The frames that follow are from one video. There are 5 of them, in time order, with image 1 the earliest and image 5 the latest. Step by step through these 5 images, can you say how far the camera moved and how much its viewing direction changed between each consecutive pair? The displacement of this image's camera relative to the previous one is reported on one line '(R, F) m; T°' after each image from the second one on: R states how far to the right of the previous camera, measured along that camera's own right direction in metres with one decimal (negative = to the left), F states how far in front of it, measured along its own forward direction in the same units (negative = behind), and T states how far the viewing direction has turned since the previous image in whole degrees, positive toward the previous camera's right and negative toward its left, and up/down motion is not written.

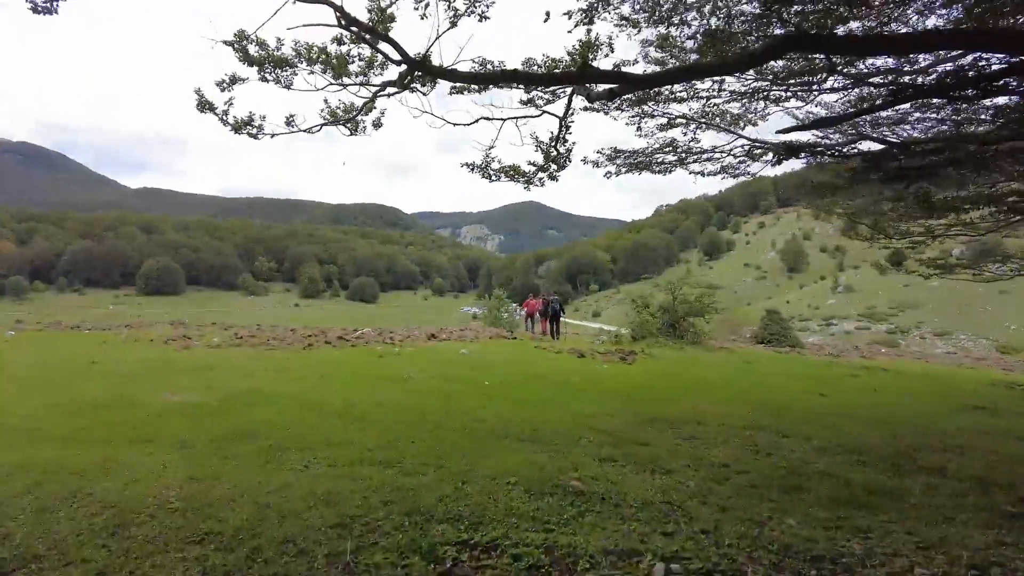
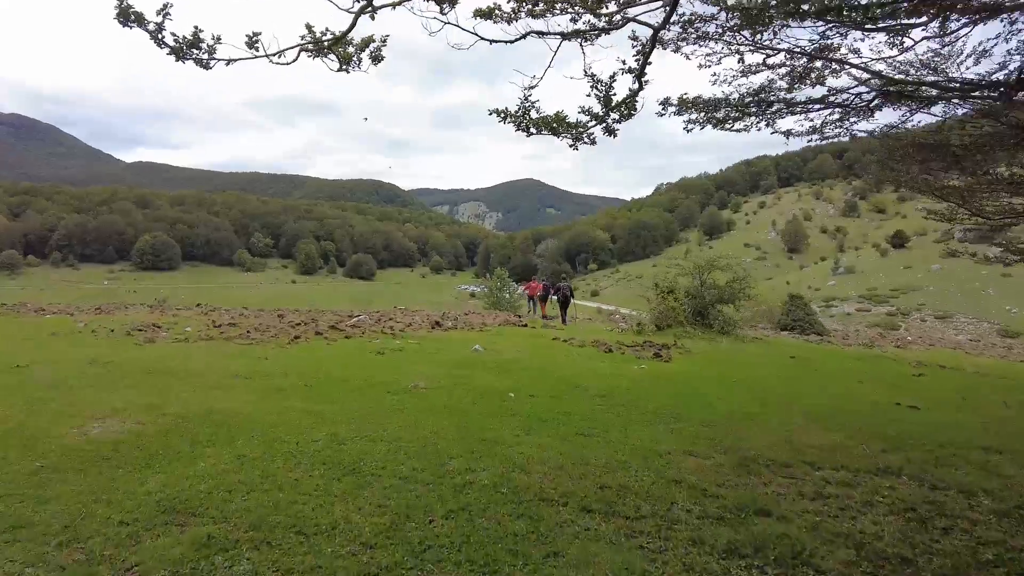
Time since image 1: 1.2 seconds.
(-0.7, +3.0) m; 0°
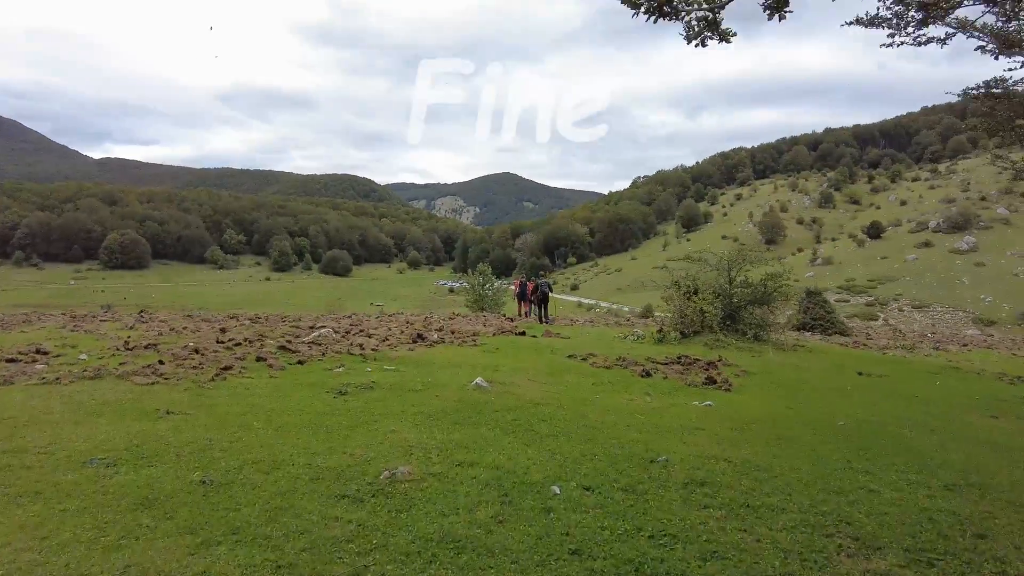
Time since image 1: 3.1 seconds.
(-0.7, +4.8) m; +2°
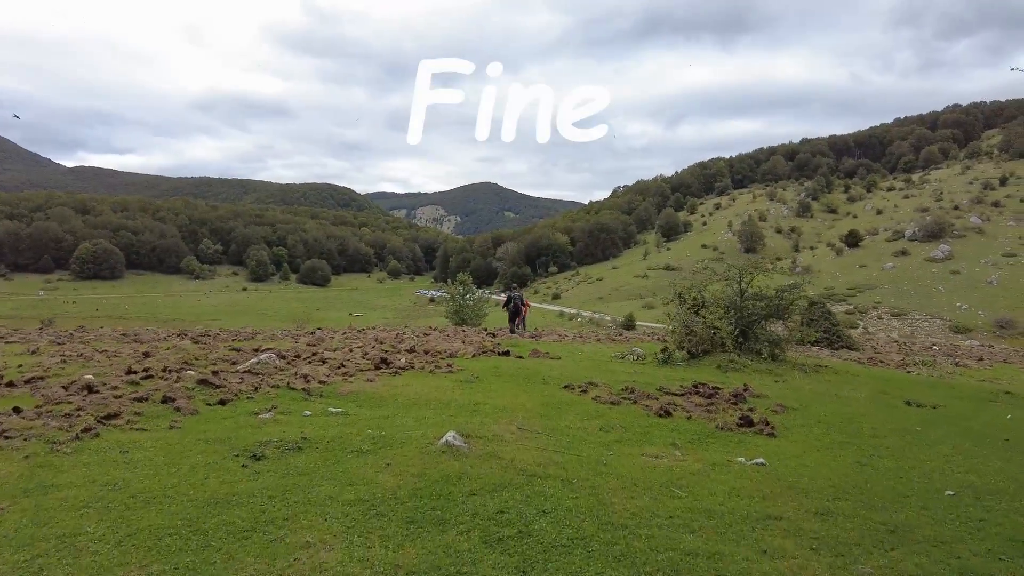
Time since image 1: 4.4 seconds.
(0.0, +3.3) m; +2°
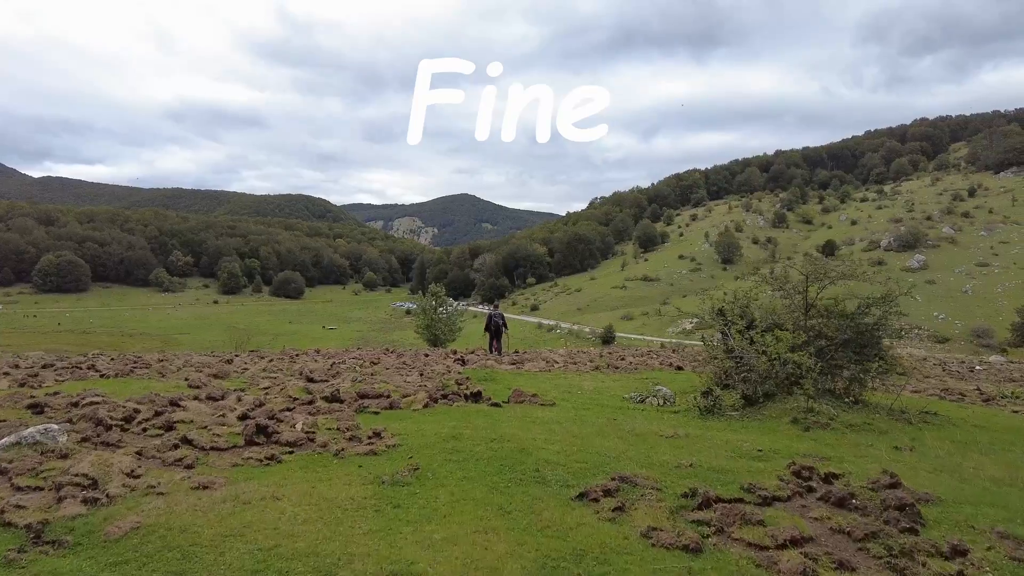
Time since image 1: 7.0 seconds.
(+0.1, +6.9) m; +2°
